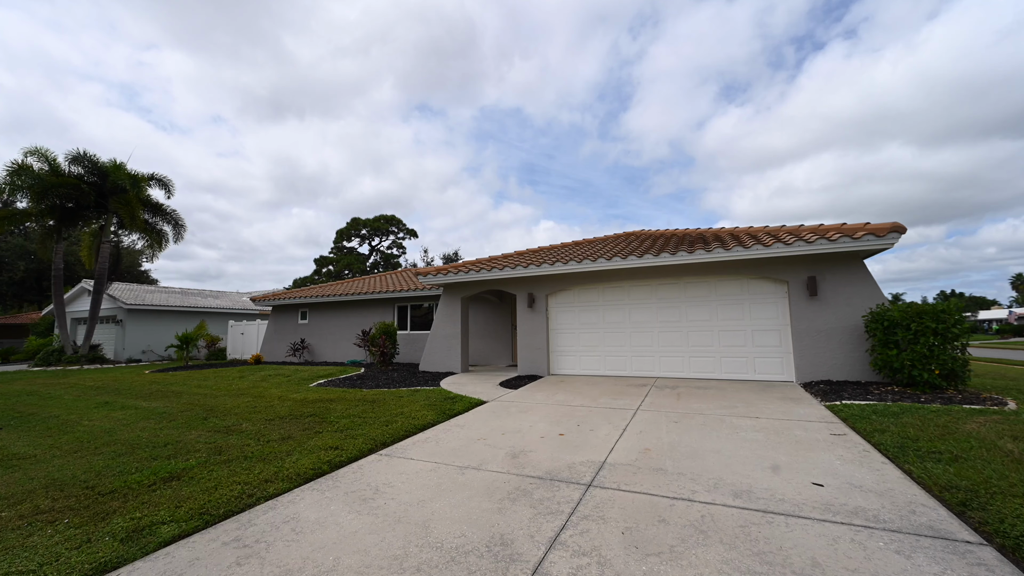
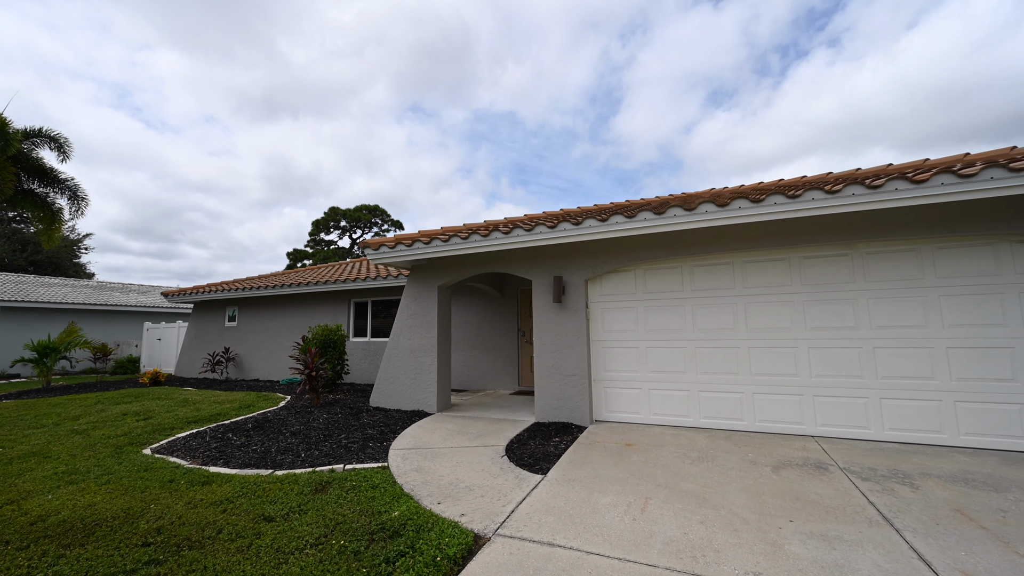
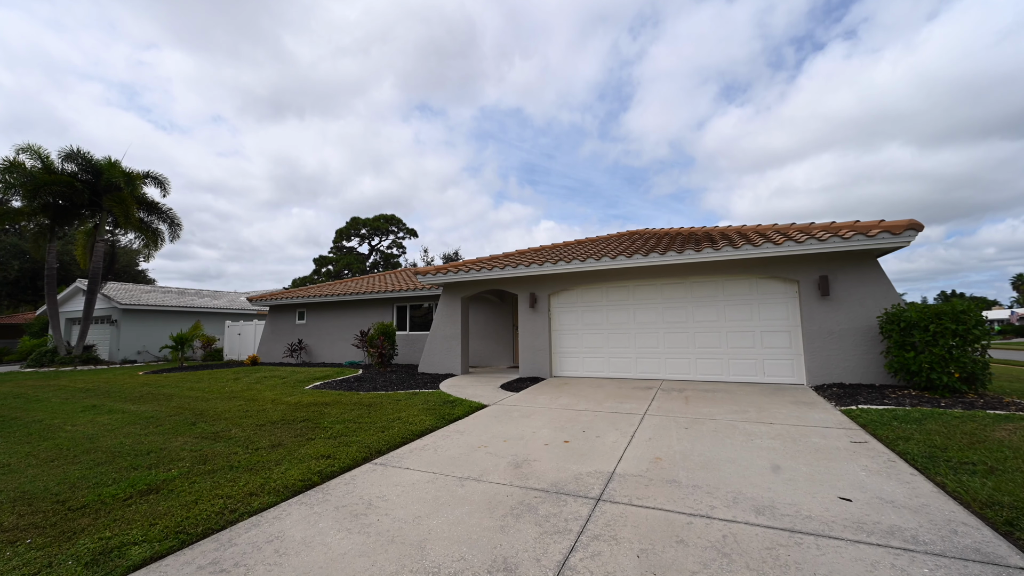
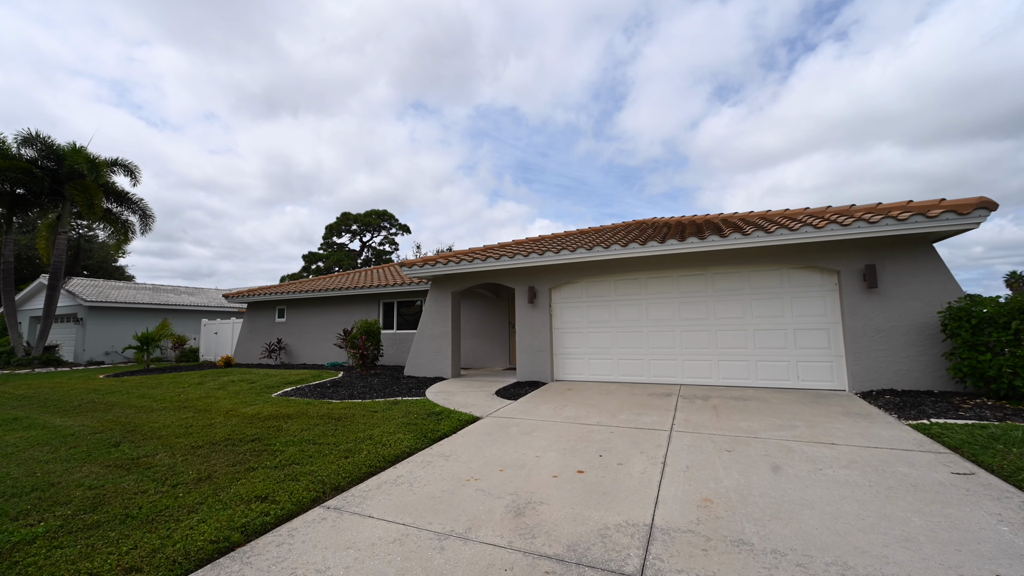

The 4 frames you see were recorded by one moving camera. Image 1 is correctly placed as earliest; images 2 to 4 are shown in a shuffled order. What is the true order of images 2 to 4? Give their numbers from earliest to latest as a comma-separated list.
3, 4, 2
